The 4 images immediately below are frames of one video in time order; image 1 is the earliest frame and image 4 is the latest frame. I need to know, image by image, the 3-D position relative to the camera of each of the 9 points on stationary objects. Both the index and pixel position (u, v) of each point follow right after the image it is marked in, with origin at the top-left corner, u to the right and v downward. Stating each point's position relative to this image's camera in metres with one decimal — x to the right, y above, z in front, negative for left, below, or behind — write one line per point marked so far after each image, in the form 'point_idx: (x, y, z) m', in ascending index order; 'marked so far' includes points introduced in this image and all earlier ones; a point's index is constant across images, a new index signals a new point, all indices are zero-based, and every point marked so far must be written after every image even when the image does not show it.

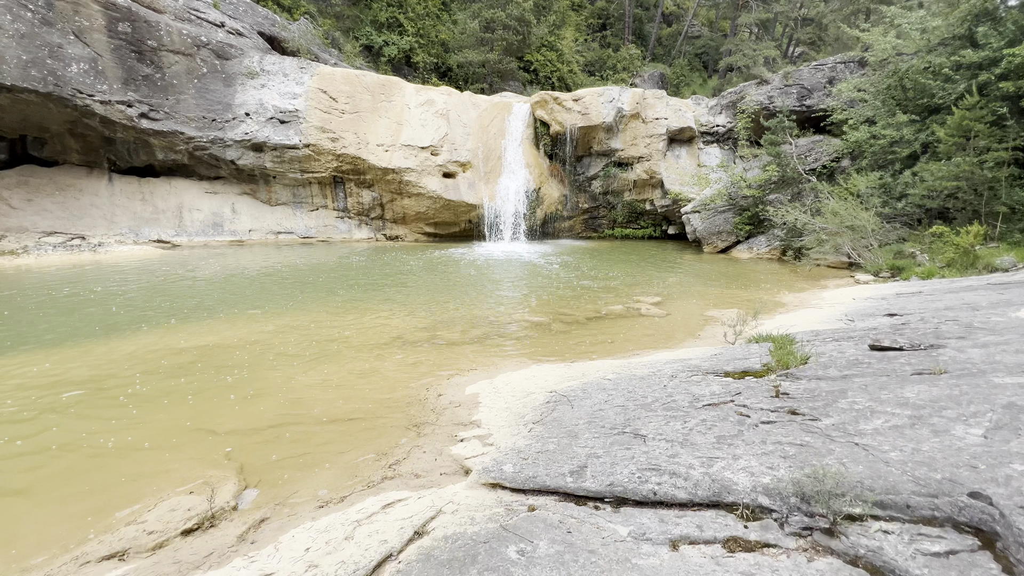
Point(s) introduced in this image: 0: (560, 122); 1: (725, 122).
0: (+1.8, +6.1, +16.7) m
1: (+8.1, +6.4, +17.4) m
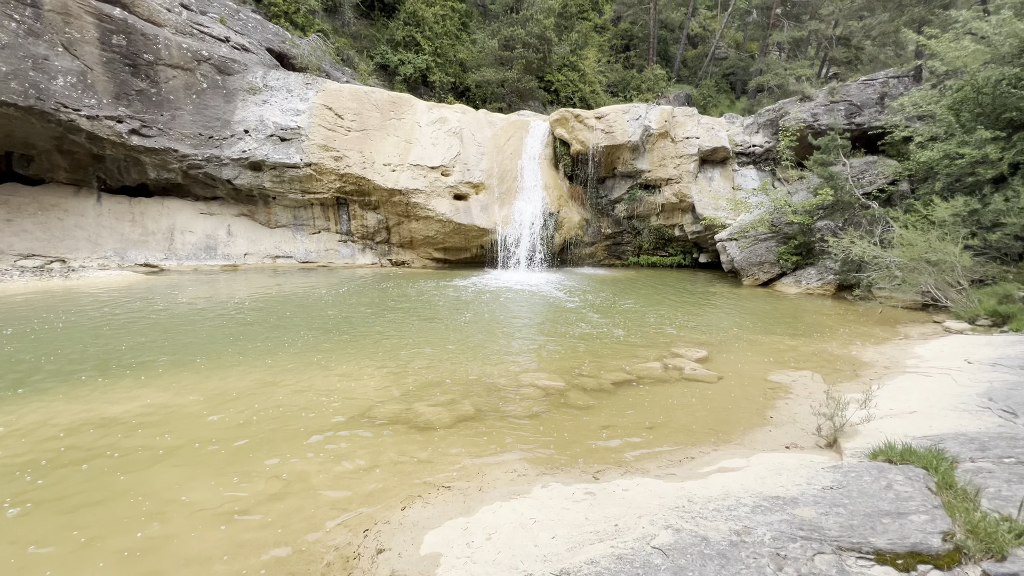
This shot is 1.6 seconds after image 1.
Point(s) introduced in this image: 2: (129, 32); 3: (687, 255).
0: (+2.4, +5.0, +15.4) m
1: (+8.8, +5.1, +15.9) m
2: (-9.9, +6.6, +11.7) m
3: (+6.6, +1.2, +17.0) m
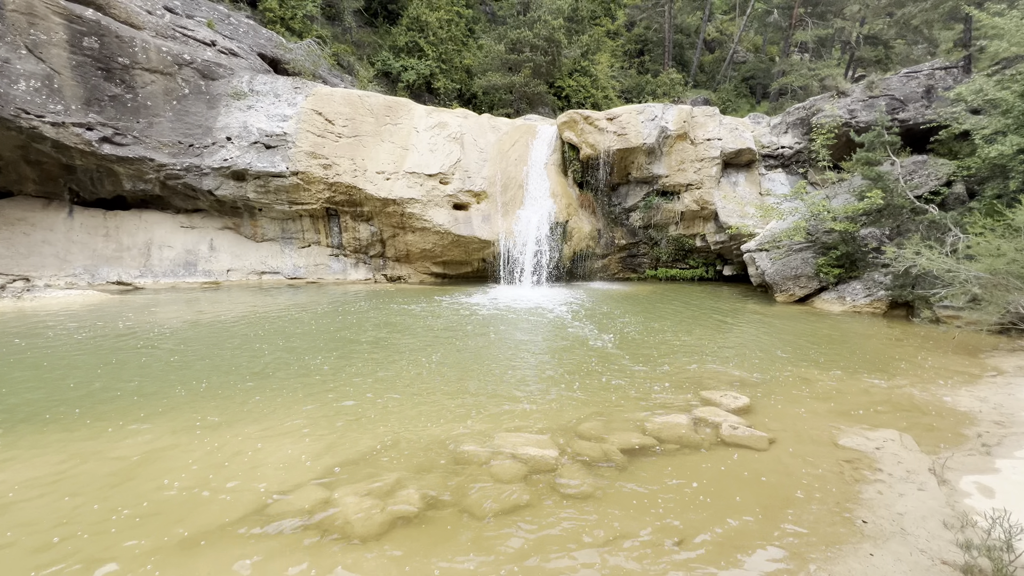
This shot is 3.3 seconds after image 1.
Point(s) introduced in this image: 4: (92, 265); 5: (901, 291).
0: (+2.5, +4.5, +14.2) m
1: (+8.9, +4.6, +14.4) m
2: (-9.9, +6.1, +10.9) m
3: (+6.8, +0.7, +15.5) m
4: (-10.6, +0.6, +11.4) m
5: (+8.2, -0.1, +9.5) m
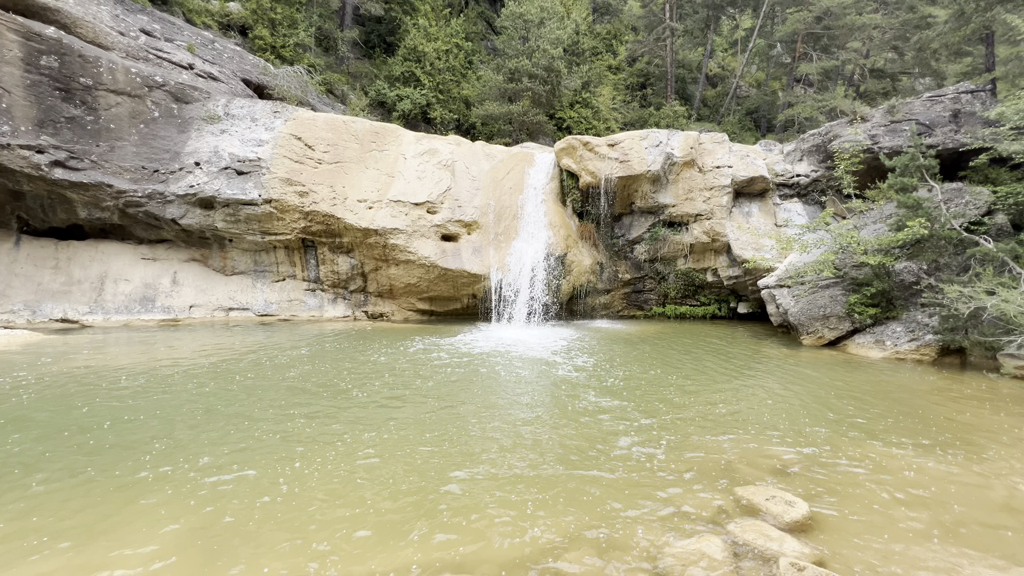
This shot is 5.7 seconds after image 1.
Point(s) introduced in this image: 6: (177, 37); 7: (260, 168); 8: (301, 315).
0: (+2.3, +3.4, +13.2) m
1: (+8.7, +3.5, +13.3) m
2: (-10.1, +5.3, +10.2) m
3: (+6.7, -0.5, +14.2) m
4: (-10.9, -0.3, +10.3) m
5: (+7.9, -0.9, +8.1) m
6: (-10.0, +7.5, +13.4) m
7: (-6.4, +3.0, +11.5) m
8: (-5.7, -0.7, +12.3) m
